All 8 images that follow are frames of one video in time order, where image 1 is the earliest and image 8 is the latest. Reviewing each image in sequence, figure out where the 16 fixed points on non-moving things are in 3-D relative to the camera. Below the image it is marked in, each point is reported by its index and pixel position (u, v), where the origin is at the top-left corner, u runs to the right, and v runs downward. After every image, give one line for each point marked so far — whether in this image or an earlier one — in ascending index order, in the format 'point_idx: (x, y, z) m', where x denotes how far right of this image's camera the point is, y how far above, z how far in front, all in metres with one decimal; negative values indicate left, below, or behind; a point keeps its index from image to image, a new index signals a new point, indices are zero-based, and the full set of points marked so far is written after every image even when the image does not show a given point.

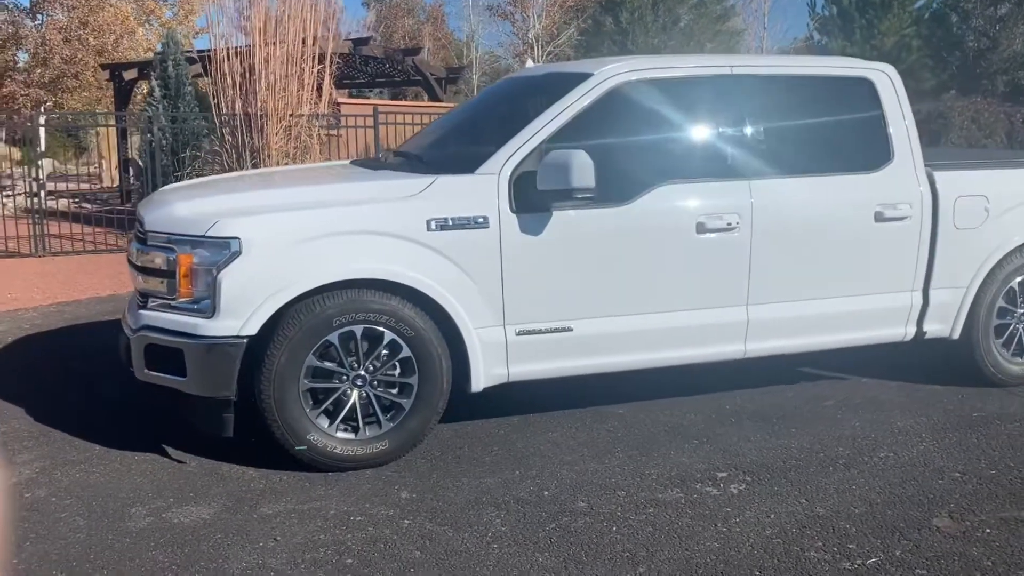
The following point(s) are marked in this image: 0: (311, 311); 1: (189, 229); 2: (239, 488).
0: (-0.9, -0.1, +4.6) m
1: (-1.4, +0.3, +4.6) m
2: (-1.2, -0.9, +4.6) m
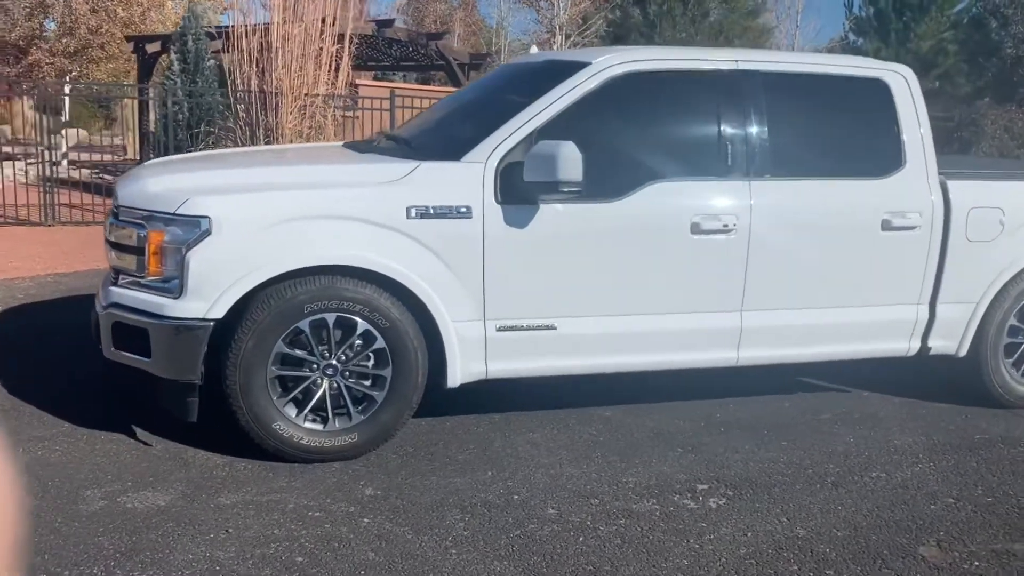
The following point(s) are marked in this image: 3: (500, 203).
0: (-1.0, 0.0, +4.4) m
1: (-1.5, +0.4, +4.4) m
2: (-1.4, -0.8, +4.5) m
3: (-0.1, +0.4, +4.6) m
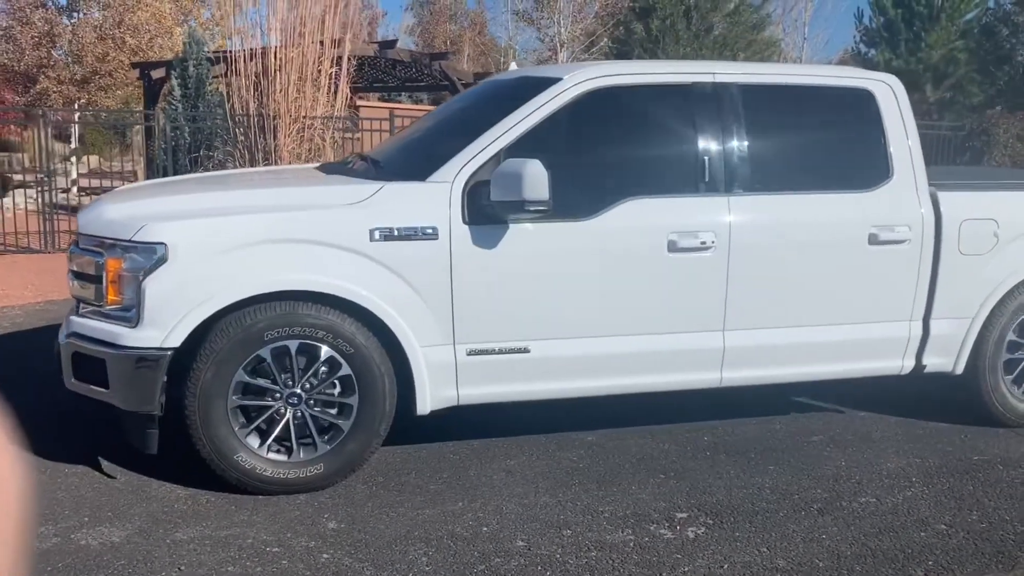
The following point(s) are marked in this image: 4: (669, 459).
0: (-1.1, -0.2, +4.3) m
1: (-1.7, +0.2, +4.3) m
2: (-1.5, -0.9, +4.3) m
3: (-0.2, +0.3, +4.5) m
4: (+0.8, -0.8, +5.0) m
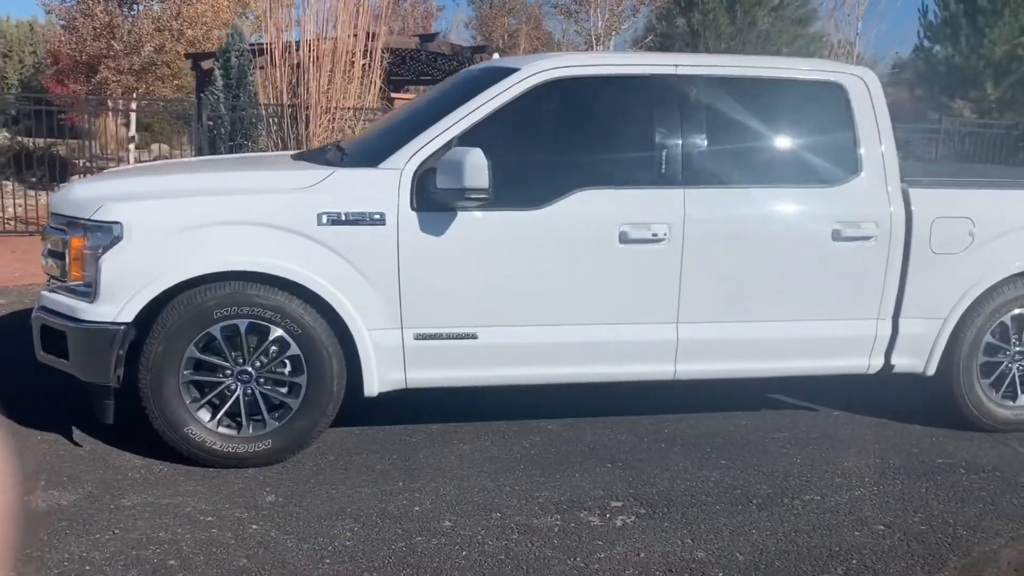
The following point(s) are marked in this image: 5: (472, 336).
0: (-1.4, -0.1, +4.5) m
1: (-1.9, +0.3, +4.5) m
2: (-1.8, -0.8, +4.5) m
3: (-0.4, +0.4, +4.6) m
4: (+0.5, -0.8, +5.0) m
5: (-0.2, -0.2, +4.7) m
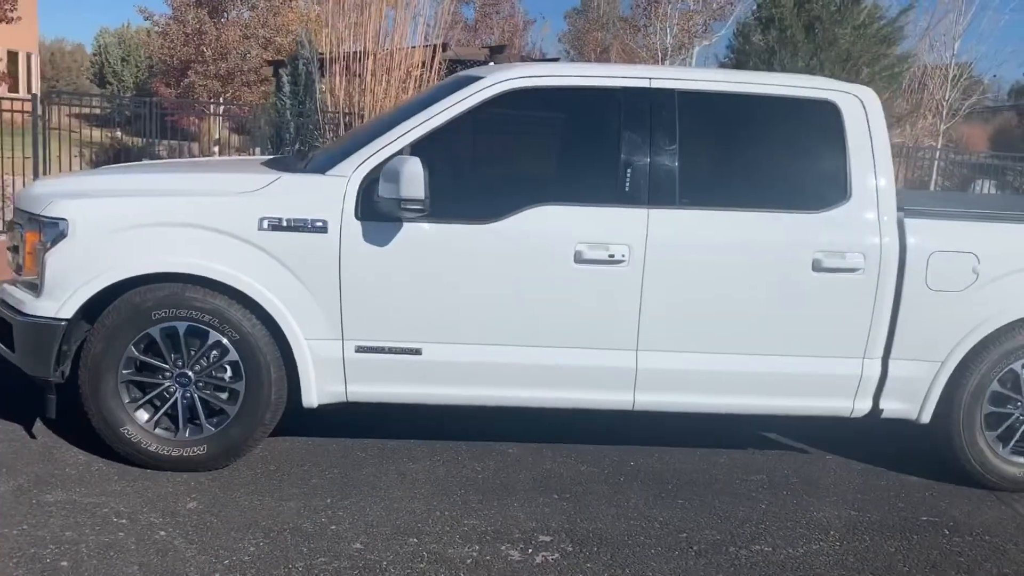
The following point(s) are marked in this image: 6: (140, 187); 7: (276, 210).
0: (-1.7, -0.1, +4.4) m
1: (-2.1, +0.4, +4.6) m
2: (-2.0, -0.8, +4.5) m
3: (-0.7, +0.3, +4.5) m
4: (+0.3, -0.9, +4.8) m
5: (-0.4, -0.3, +4.6) m
6: (-1.6, +0.4, +4.5) m
7: (-1.0, +0.3, +4.4) m
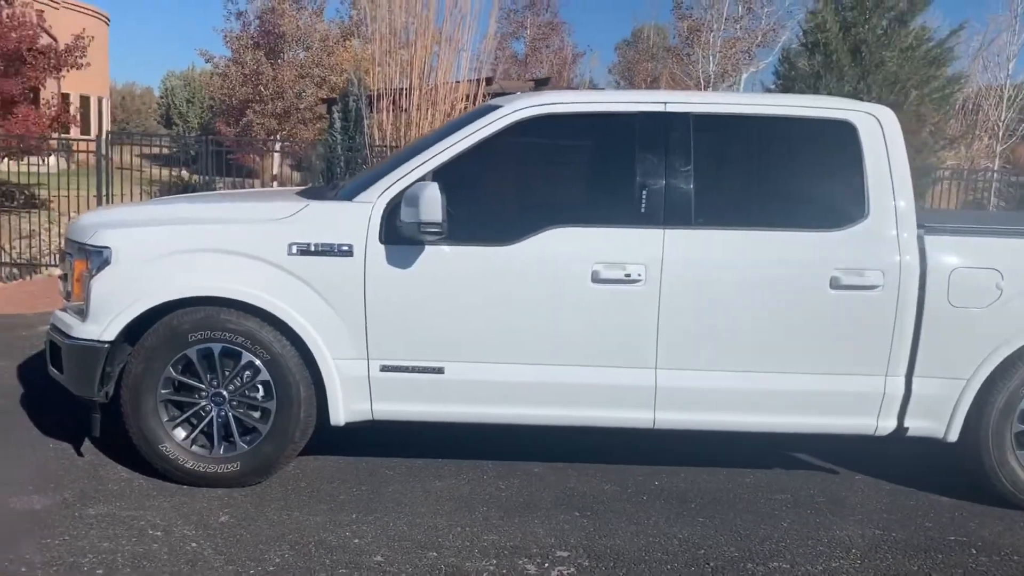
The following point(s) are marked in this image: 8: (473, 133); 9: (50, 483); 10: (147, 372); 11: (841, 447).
0: (-1.6, -0.2, +4.7) m
1: (-2.0, +0.2, +4.8) m
2: (-1.9, -0.9, +4.8) m
3: (-0.6, +0.2, +4.6) m
4: (+0.4, -1.0, +4.9) m
5: (-0.3, -0.4, +4.7) m
6: (-1.5, +0.3, +4.8) m
7: (-0.9, +0.2, +4.6) m
8: (-0.2, +0.7, +4.8) m
9: (-2.2, -0.9, +4.8) m
10: (-1.7, -0.4, +4.7) m
11: (+1.9, -0.9, +5.8) m
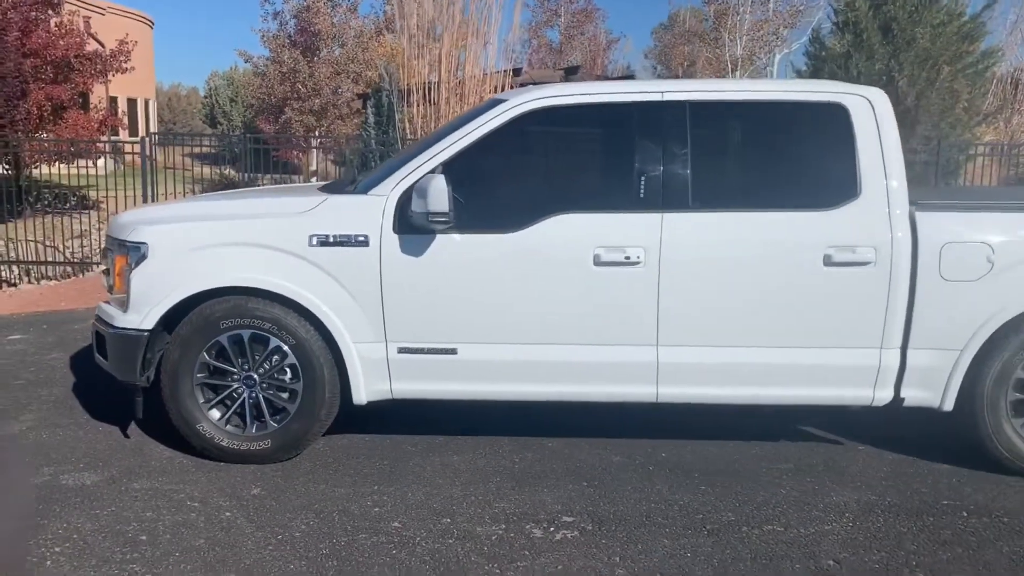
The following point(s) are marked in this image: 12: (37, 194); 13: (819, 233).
0: (-1.5, -0.1, +5.0) m
1: (-2.0, +0.3, +5.2) m
2: (-1.9, -0.9, +5.1) m
3: (-0.5, +0.3, +4.9) m
4: (+0.5, -0.9, +5.1) m
5: (-0.3, -0.3, +5.0) m
6: (-1.5, +0.4, +5.1) m
7: (-0.9, +0.3, +5.0) m
8: (-0.1, +0.8, +5.1) m
9: (-2.1, -0.9, +5.2) m
10: (-1.6, -0.3, +5.0) m
11: (+2.0, -0.8, +6.0) m
12: (-6.5, +1.3, +14.0) m
13: (+1.5, +0.3, +4.9) m
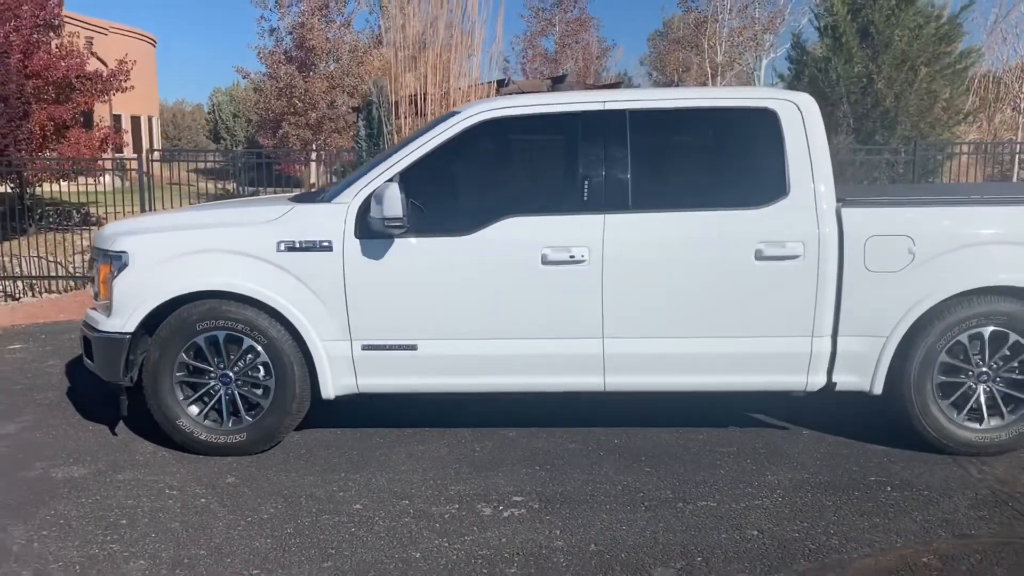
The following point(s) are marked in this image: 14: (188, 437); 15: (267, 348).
0: (-1.8, -0.1, +5.4) m
1: (-2.2, +0.2, +5.6) m
2: (-2.1, -0.9, +5.5) m
3: (-0.8, +0.3, +5.3) m
4: (+0.3, -0.9, +5.5) m
5: (-0.5, -0.3, +5.4) m
6: (-1.8, +0.4, +5.5) m
7: (-1.2, +0.3, +5.3) m
8: (-0.4, +0.8, +5.4) m
9: (-2.3, -0.9, +5.5) m
10: (-1.9, -0.4, +5.4) m
11: (+1.8, -0.7, +6.3) m
12: (-6.7, +1.1, +14.4) m
13: (+1.2, +0.3, +5.2) m
14: (-1.7, -0.8, +5.5) m
15: (-1.3, -0.3, +5.4) m
